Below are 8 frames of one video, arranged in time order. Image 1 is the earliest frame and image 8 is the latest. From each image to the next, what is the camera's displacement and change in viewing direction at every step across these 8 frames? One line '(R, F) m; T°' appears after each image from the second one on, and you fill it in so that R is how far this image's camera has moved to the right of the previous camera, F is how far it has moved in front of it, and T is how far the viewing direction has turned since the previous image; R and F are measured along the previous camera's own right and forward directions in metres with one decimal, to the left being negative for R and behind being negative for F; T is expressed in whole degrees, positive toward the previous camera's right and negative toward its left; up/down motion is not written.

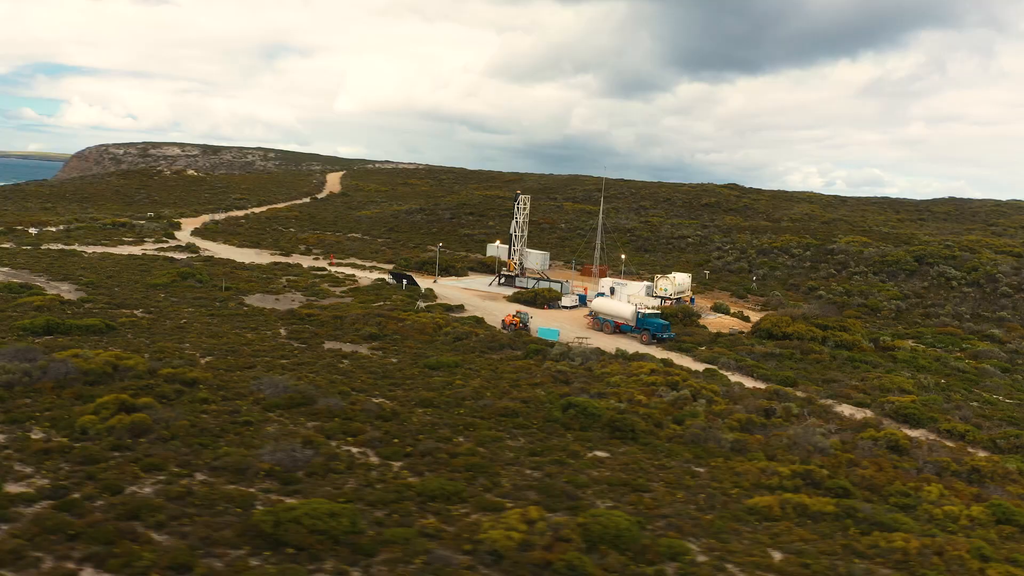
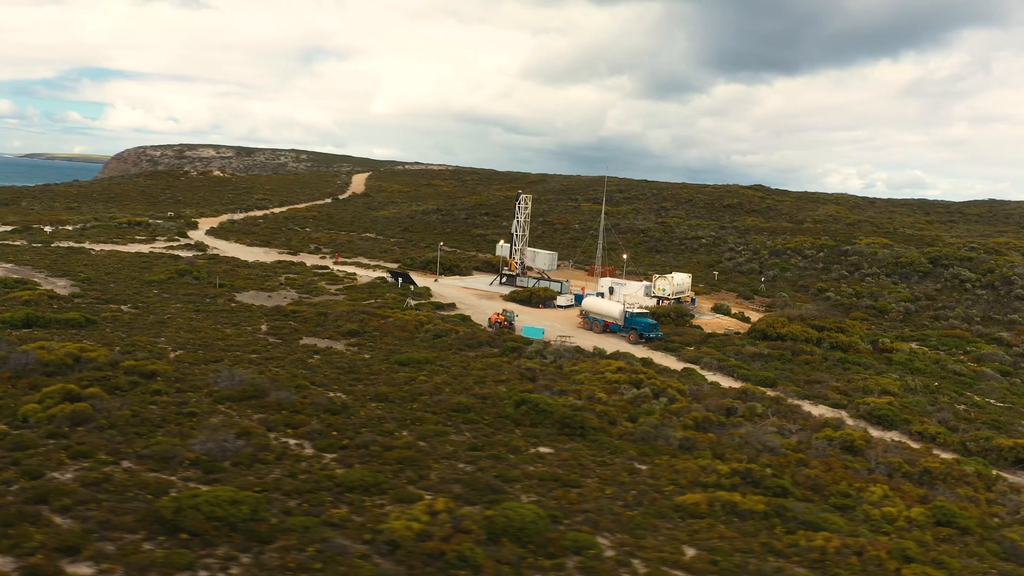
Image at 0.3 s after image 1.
(+1.8, 0.0) m; -2°
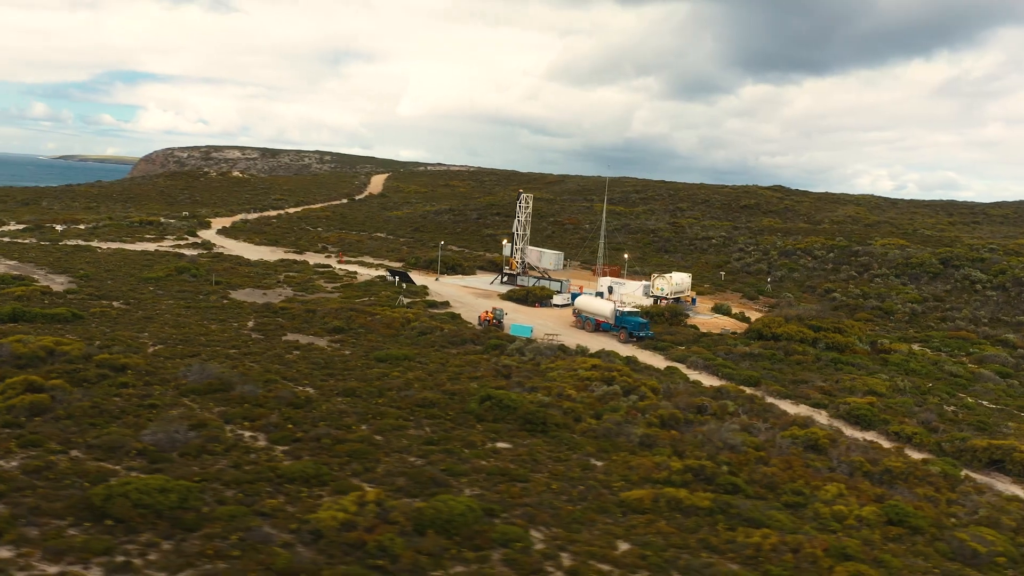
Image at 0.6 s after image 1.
(+1.4, 0.0) m; -2°
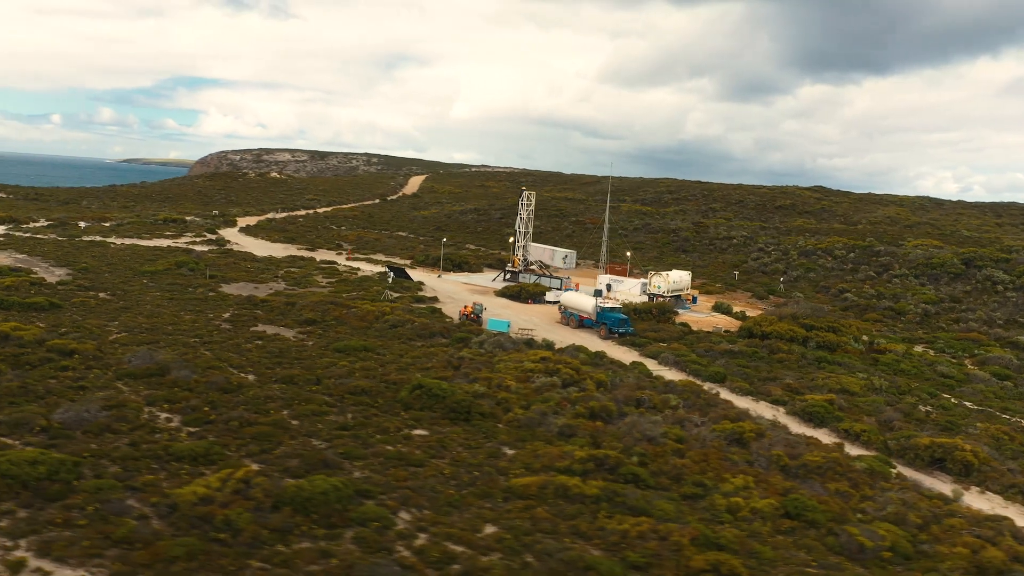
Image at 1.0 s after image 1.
(+2.8, 0.0) m; -4°
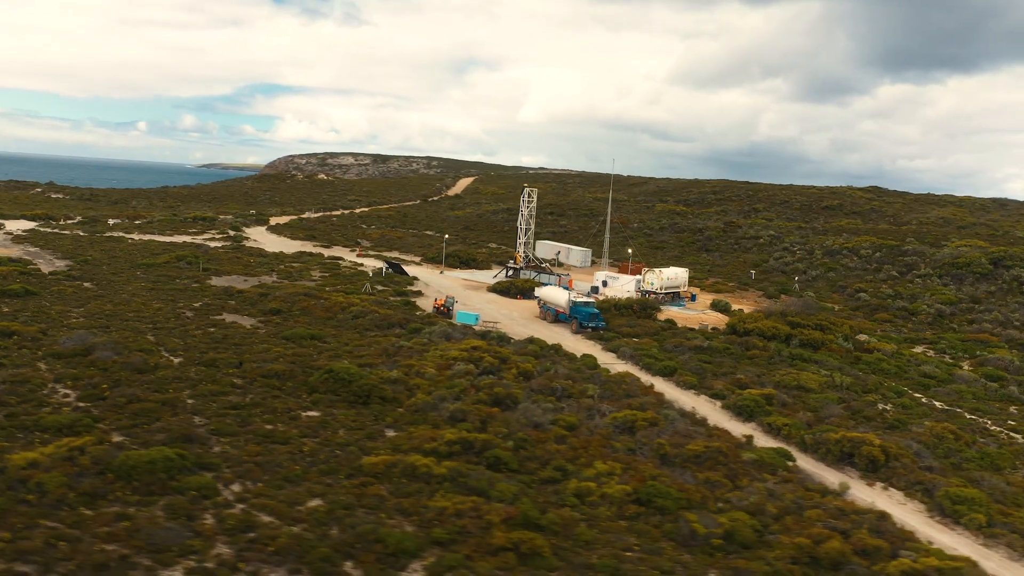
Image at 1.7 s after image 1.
(+3.7, +0.1) m; -5°
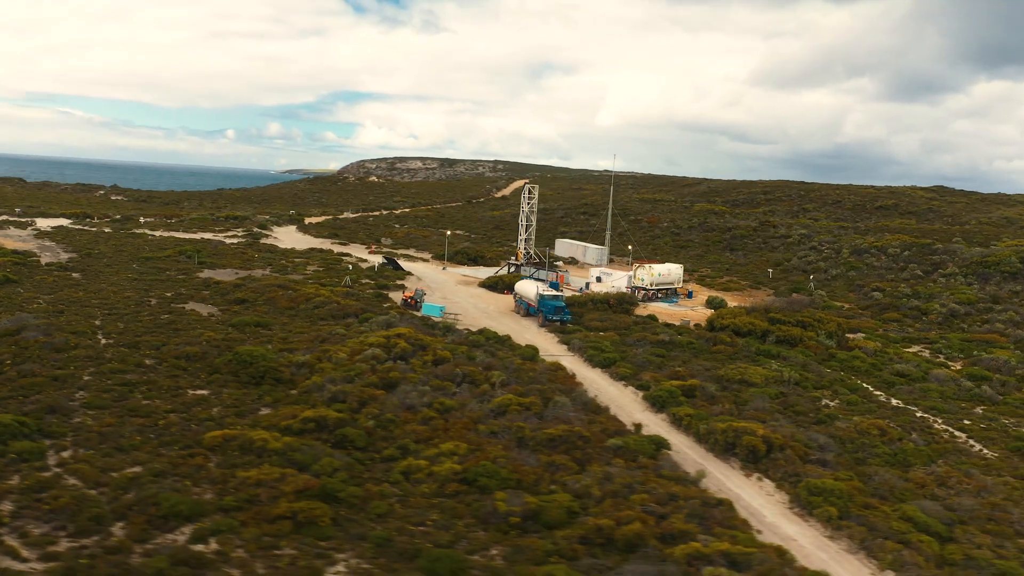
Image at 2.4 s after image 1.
(+4.2, +0.1) m; -5°
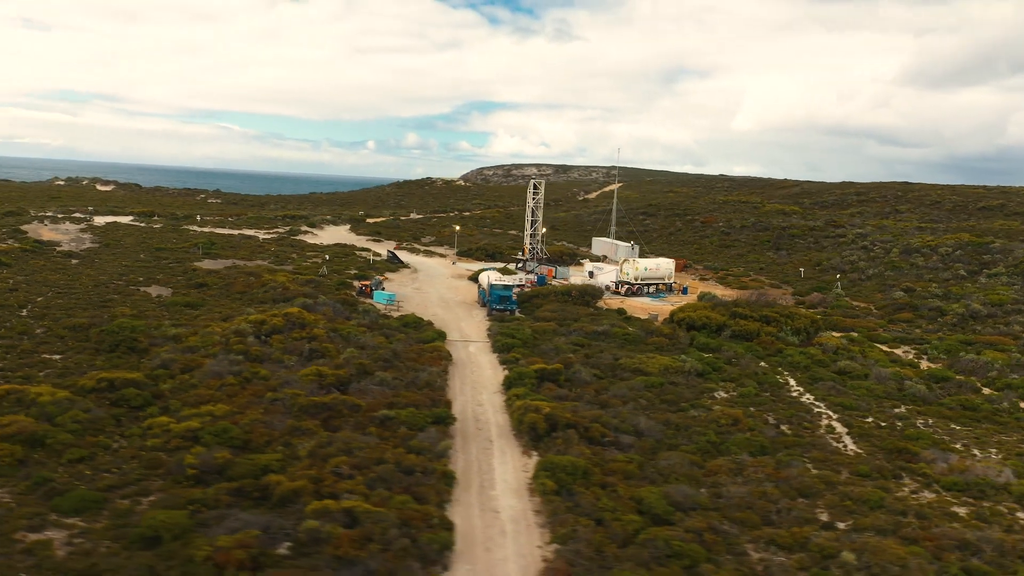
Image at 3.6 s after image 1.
(+7.1, +0.4) m; -9°
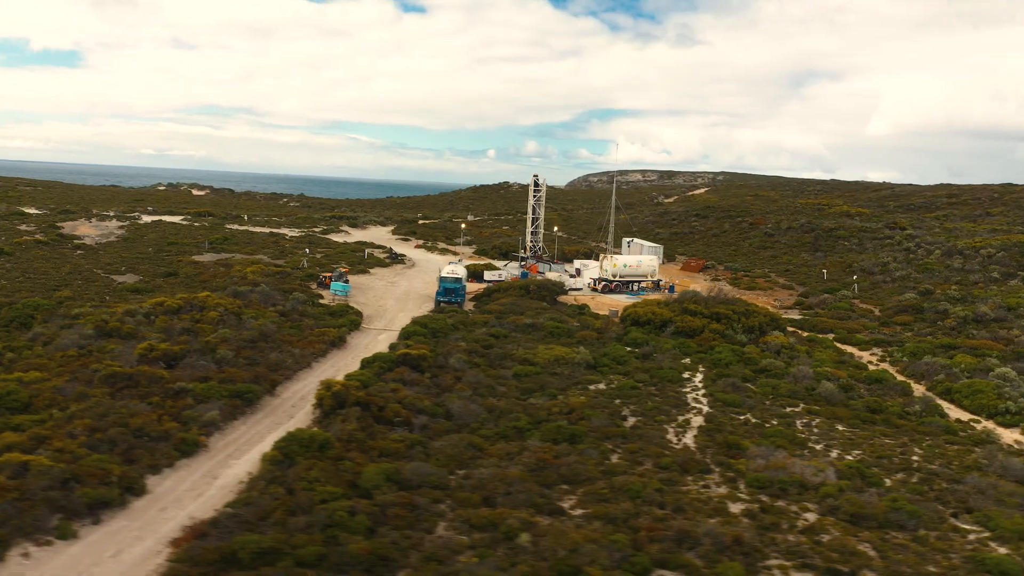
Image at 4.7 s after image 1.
(+6.6, +0.5) m; -8°
